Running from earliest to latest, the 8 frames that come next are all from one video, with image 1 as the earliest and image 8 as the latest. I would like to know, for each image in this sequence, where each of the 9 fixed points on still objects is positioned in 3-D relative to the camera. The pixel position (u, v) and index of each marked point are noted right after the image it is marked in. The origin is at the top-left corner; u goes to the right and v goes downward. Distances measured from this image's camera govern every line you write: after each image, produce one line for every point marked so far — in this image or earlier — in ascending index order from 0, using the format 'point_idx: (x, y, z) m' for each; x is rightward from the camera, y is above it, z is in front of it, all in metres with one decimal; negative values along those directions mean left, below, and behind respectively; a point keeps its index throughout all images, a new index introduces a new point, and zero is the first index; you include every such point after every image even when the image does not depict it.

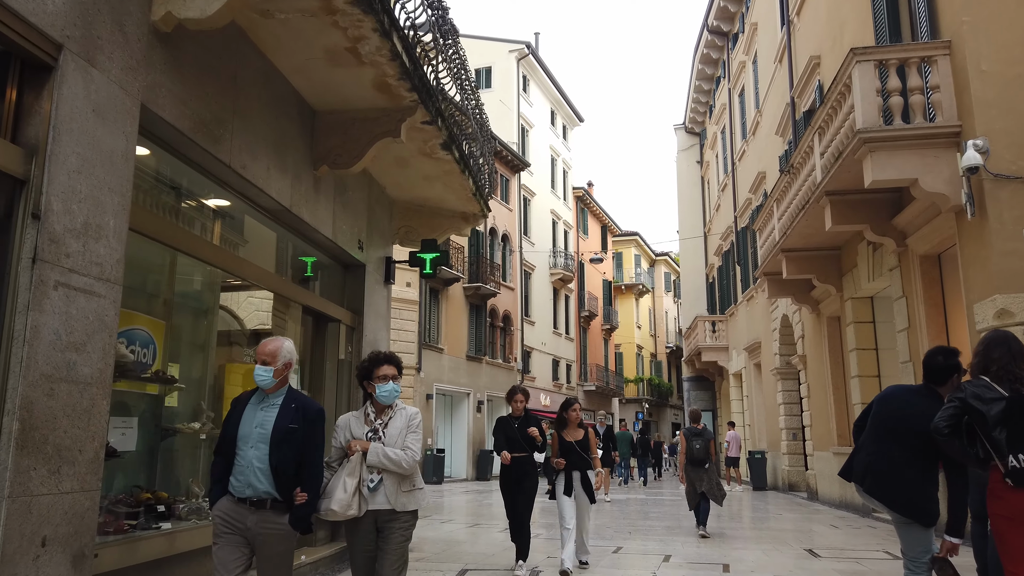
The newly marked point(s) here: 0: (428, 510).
0: (-1.6, -4.1, +13.7) m
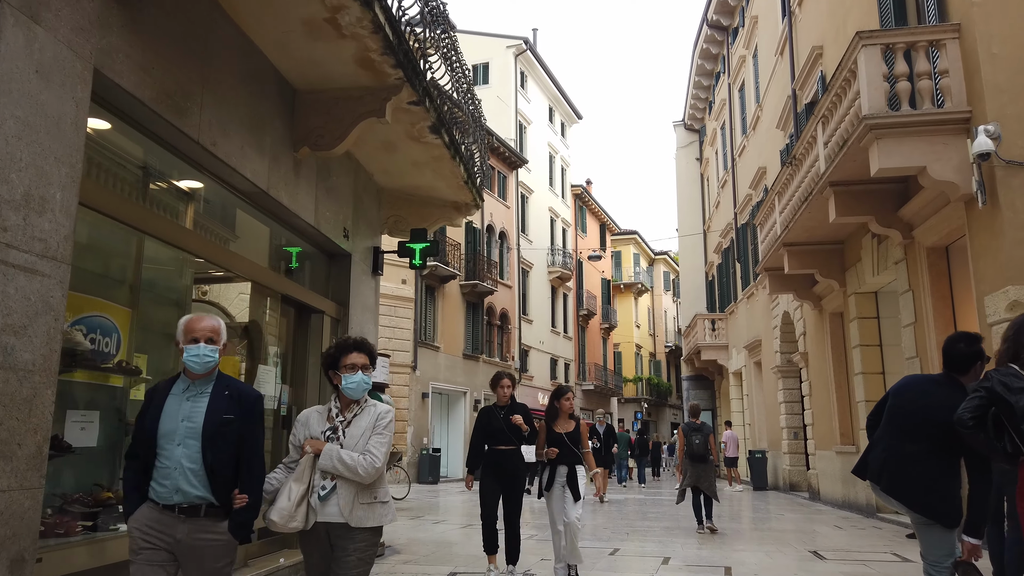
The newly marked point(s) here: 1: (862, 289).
0: (-1.6, -4.0, +13.4) m
1: (+6.2, 0.0, +13.1) m
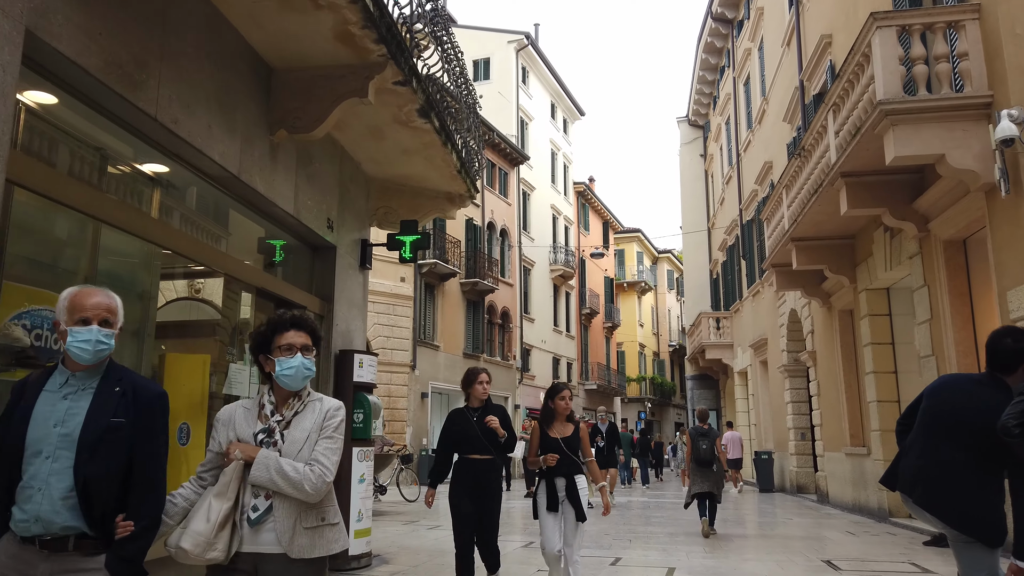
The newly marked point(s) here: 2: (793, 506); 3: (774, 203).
0: (-1.7, -4.0, +13.0) m
1: (+6.1, 0.0, +12.6) m
2: (+6.1, -4.7, +16.1) m
3: (+5.1, +1.7, +14.5) m
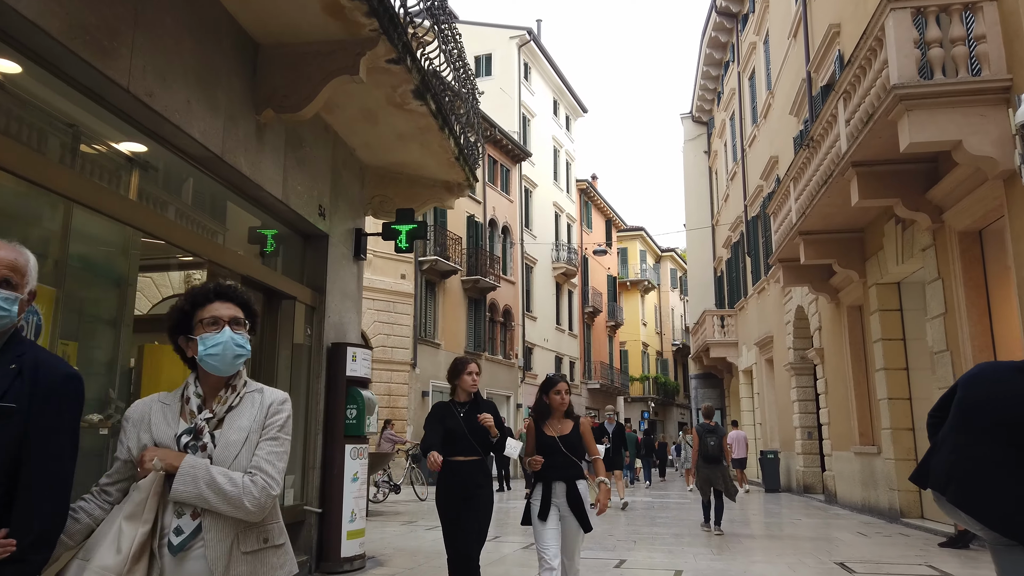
0: (-1.6, -3.9, +12.7) m
1: (+6.2, +0.1, +12.3) m
2: (+6.1, -4.6, +15.7) m
3: (+5.2, +1.7, +14.2) m
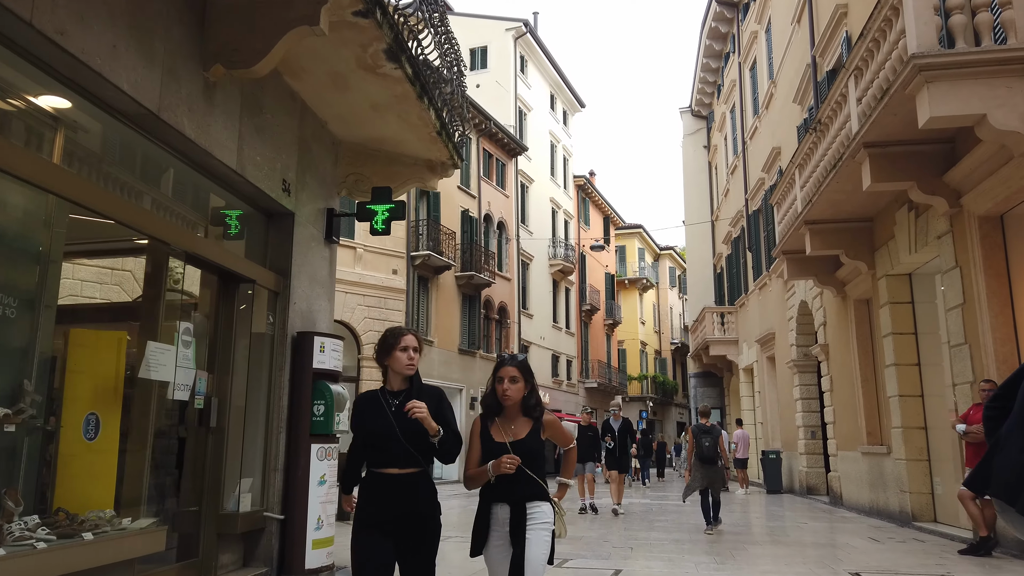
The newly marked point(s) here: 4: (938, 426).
0: (-1.8, -3.7, +12.1) m
1: (+6.0, +0.3, +11.7) m
2: (+5.9, -4.5, +15.1) m
3: (+5.0, +1.9, +13.6) m
4: (+6.3, -2.0, +11.0) m
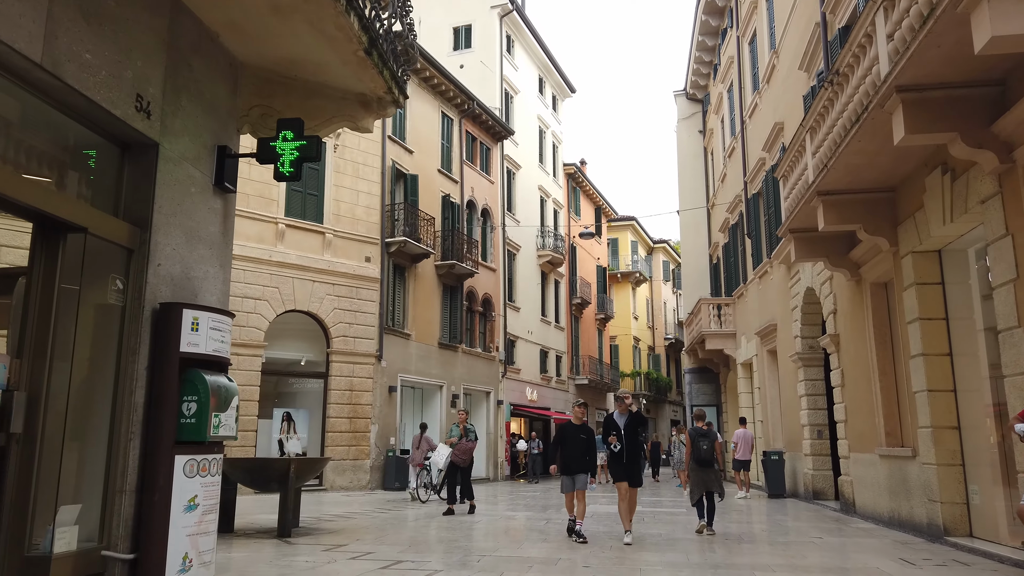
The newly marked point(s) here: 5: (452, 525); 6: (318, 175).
0: (-2.2, -3.5, +10.5) m
1: (+5.6, +0.6, +10.1) m
2: (+5.5, -4.2, +13.6) m
3: (+4.6, +2.2, +12.1) m
4: (+5.9, -1.8, +9.5) m
5: (-1.0, -3.7, +11.5) m
6: (-5.2, +3.0, +20.0) m
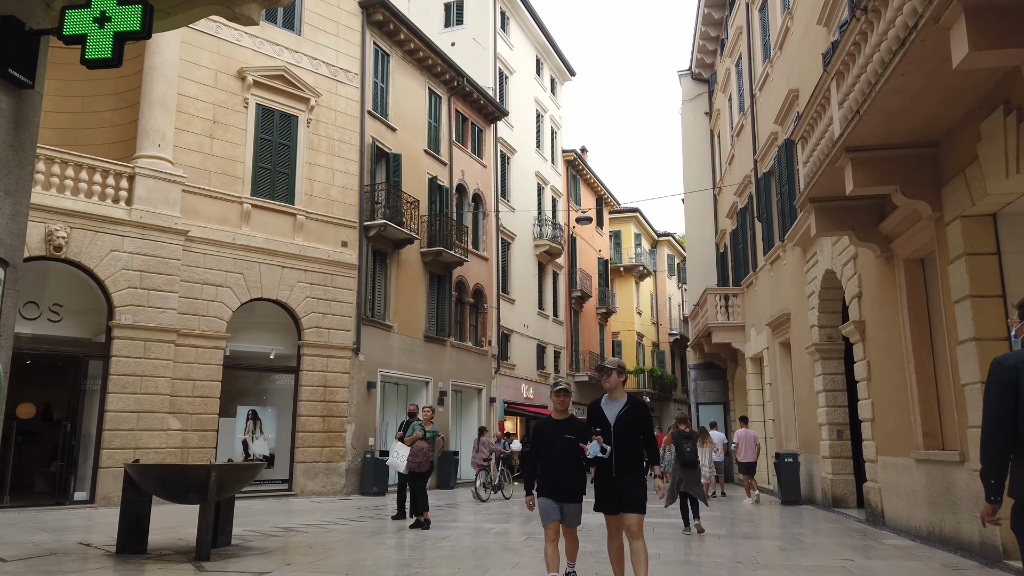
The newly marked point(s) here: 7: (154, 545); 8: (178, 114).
0: (-2.6, -3.1, +8.8) m
1: (+5.2, +0.9, +8.4) m
2: (+5.2, -3.8, +11.9) m
3: (+4.2, +2.5, +10.4) m
4: (+5.5, -1.4, +7.7) m
5: (-1.3, -3.4, +9.9) m
6: (-5.5, +3.4, +18.3) m
7: (-4.4, -3.1, +9.1) m
8: (-7.4, +3.9, +16.4) m
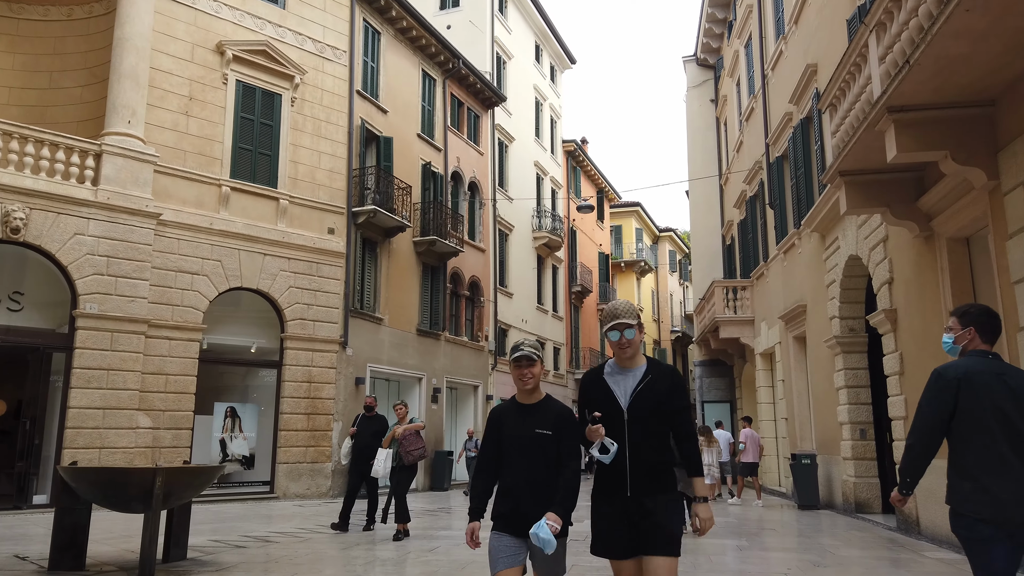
0: (-2.6, -2.9, +7.7) m
1: (+5.2, +1.1, +7.3) m
2: (+5.1, -3.6, +10.8) m
3: (+4.2, +2.7, +9.2) m
4: (+5.5, -1.2, +6.6) m
5: (-1.4, -3.1, +8.8) m
6: (-5.6, +3.6, +17.2) m
7: (-4.4, -2.9, +8.0) m
8: (-7.4, +4.1, +15.3) m
